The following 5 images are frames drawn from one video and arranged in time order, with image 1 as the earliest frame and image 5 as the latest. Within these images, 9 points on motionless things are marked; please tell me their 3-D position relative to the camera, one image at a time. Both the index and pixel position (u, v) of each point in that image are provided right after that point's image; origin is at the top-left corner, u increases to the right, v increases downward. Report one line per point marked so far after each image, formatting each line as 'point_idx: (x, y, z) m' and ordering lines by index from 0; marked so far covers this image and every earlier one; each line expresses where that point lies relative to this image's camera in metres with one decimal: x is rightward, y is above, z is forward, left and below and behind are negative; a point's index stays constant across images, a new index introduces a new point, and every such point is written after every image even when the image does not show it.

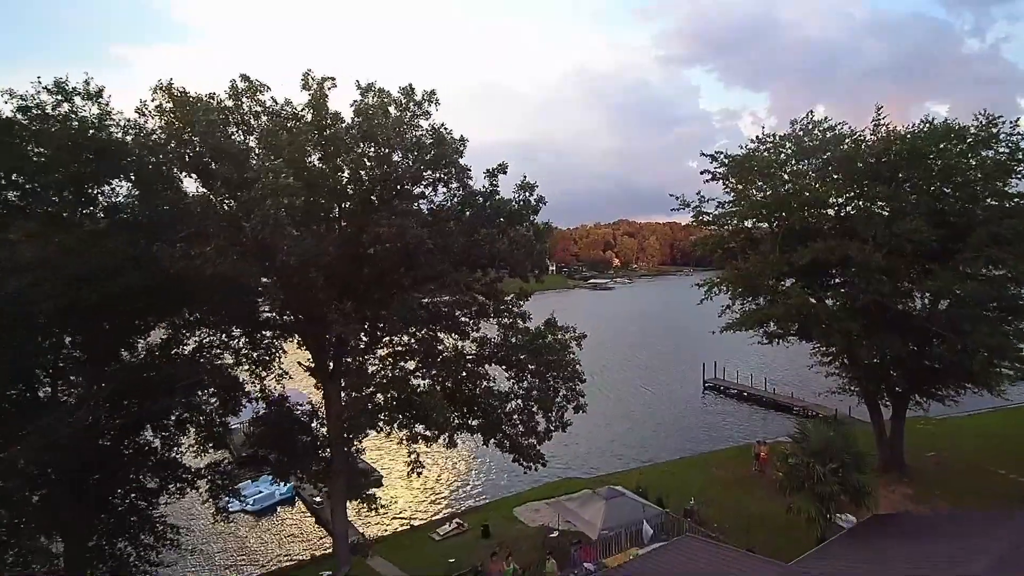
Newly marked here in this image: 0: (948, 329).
0: (+13.6, -1.3, +18.8) m
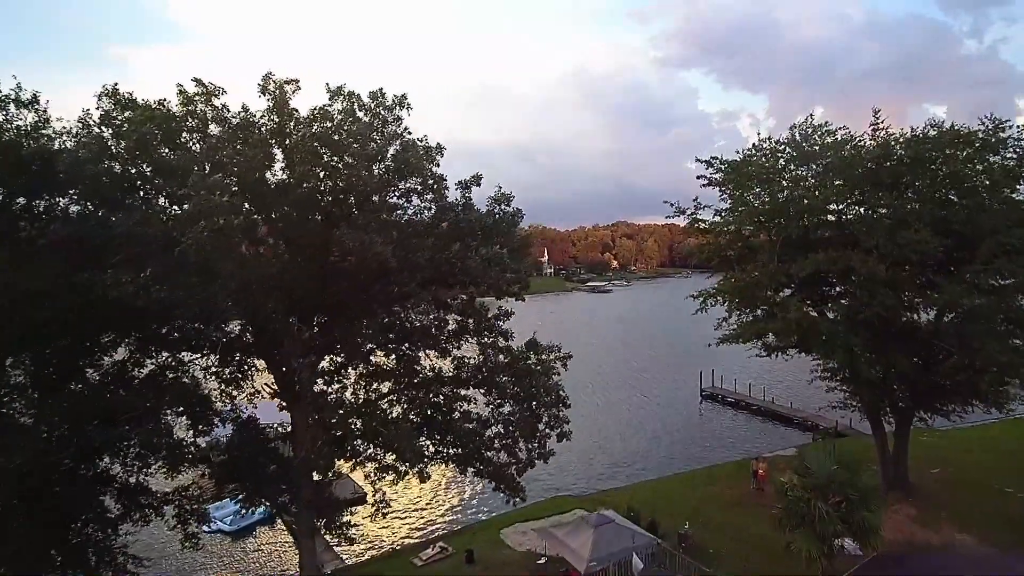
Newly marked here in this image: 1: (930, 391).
0: (+13.2, -1.7, +17.9) m
1: (+13.6, -3.4, +19.5) m
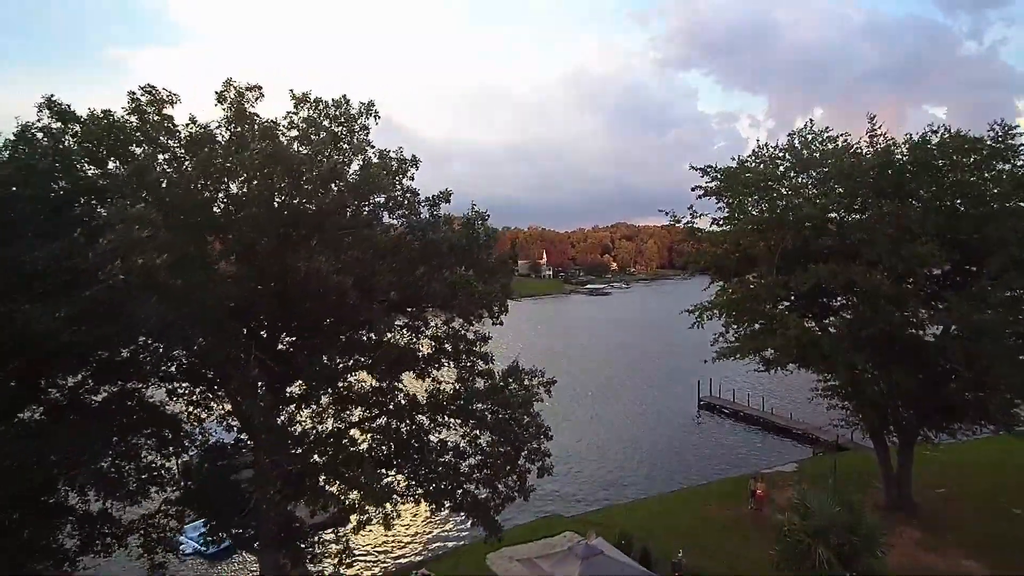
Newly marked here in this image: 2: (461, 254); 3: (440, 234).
0: (+12.7, -2.1, +17.0) m
1: (+13.2, -3.8, +18.7) m
2: (-1.0, +0.7, +12.4) m
3: (-1.4, +1.1, +11.7) m
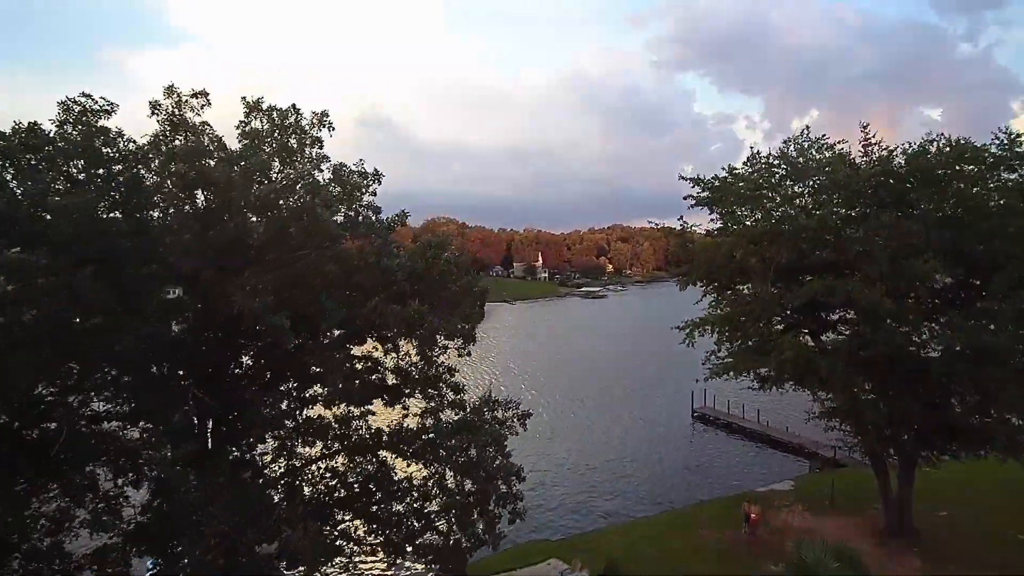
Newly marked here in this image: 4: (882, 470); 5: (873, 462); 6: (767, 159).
0: (+12.2, -2.6, +16.1) m
1: (+12.6, -4.3, +17.7) m
2: (-1.6, +0.2, +11.4) m
3: (-1.9, +0.6, +10.7) m
4: (+11.8, -5.8, +19.2) m
5: (+11.5, -5.5, +19.1) m
6: (+8.4, +4.3, +19.8) m
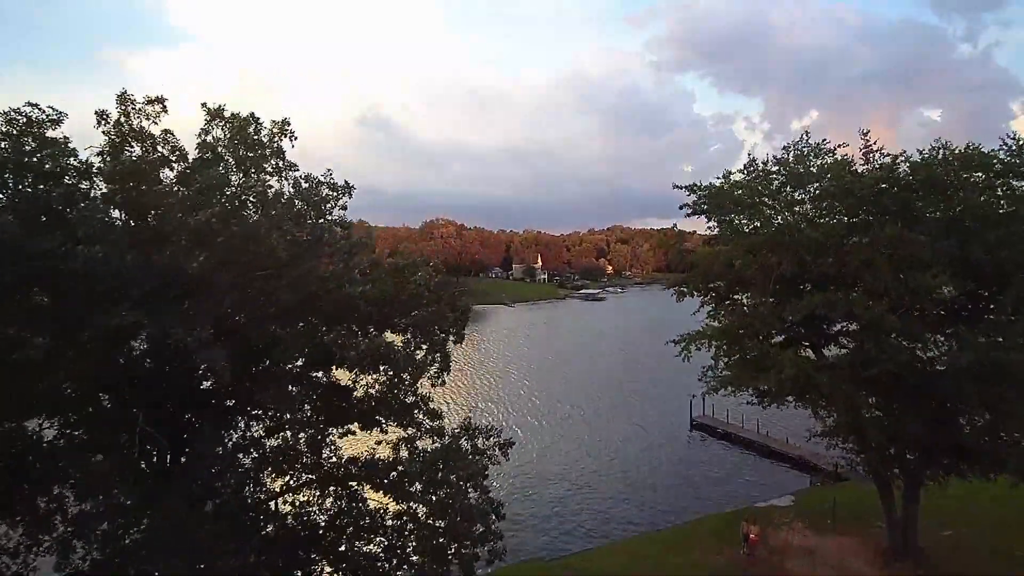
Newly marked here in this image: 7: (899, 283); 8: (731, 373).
0: (+11.8, -3.0, +15.3) m
1: (+12.2, -4.6, +17.0) m
2: (-1.9, -0.1, +10.6) m
3: (-2.3, +0.2, +10.0) m
4: (+11.5, -6.2, +18.4) m
5: (+11.2, -5.9, +18.4) m
6: (+8.0, +3.9, +19.0) m
7: (+10.0, +0.1, +15.5) m
8: (+6.8, -2.7, +19.0) m
